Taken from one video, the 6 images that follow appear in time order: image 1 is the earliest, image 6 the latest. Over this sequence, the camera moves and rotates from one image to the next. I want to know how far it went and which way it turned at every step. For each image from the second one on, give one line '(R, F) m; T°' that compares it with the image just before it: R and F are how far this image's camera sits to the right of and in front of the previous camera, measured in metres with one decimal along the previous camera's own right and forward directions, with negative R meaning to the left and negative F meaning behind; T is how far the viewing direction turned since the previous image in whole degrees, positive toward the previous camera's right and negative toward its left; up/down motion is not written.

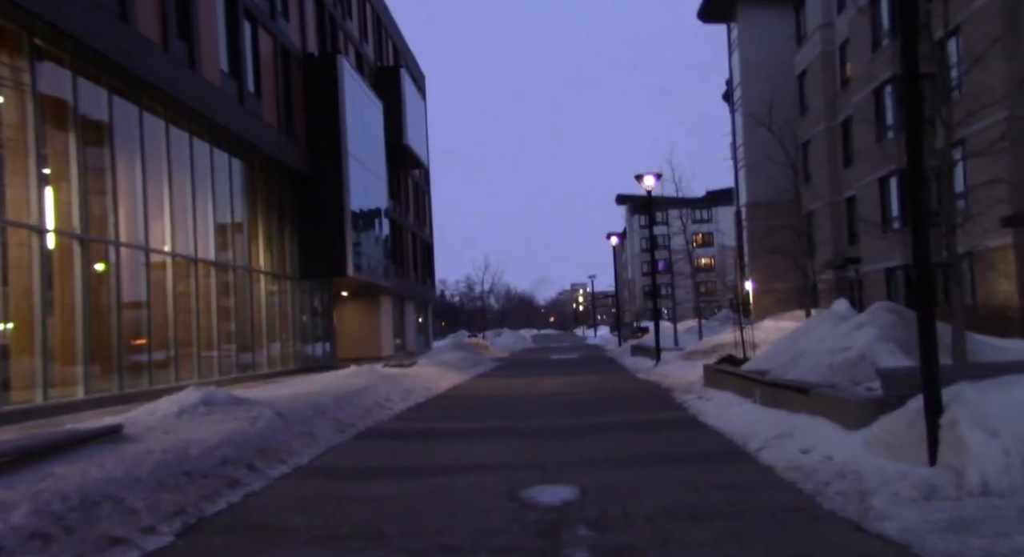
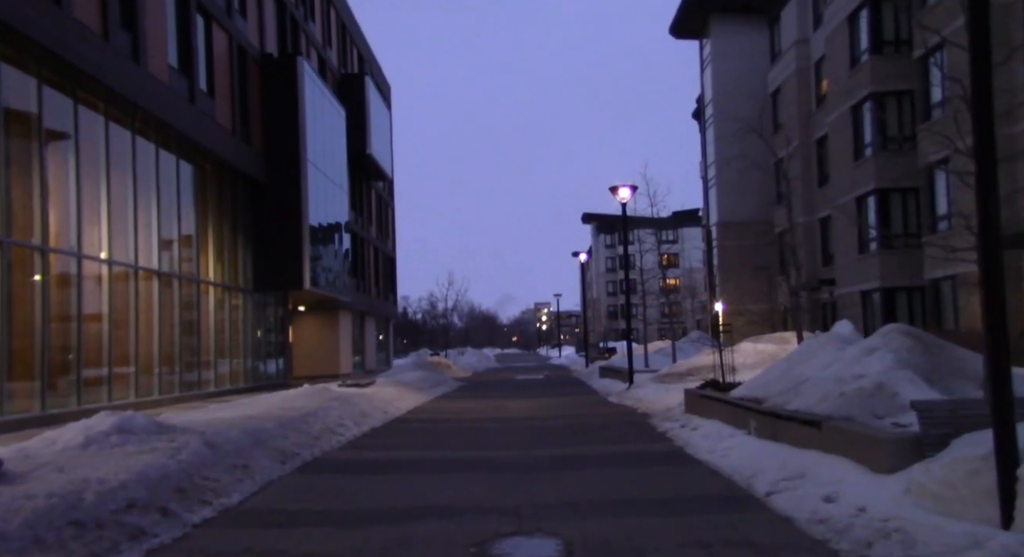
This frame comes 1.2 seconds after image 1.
(-0.1, +1.6) m; +2°
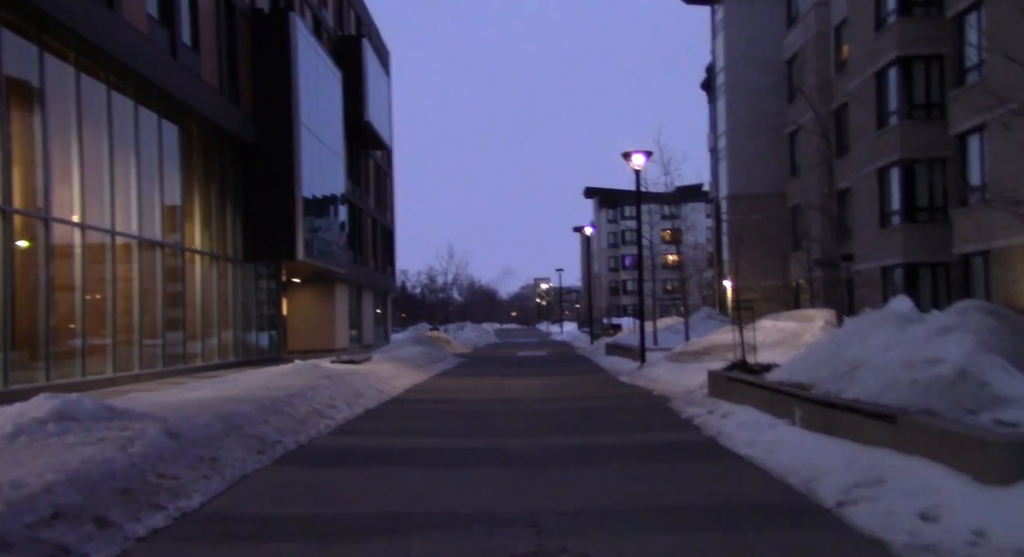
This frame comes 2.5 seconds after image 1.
(-0.2, +1.7) m; 0°
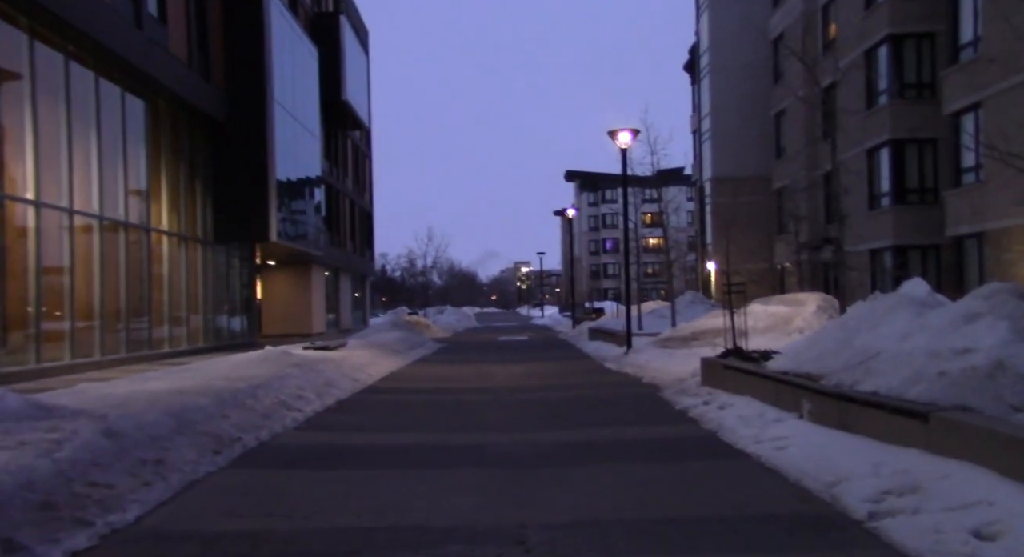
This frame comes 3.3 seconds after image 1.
(0.0, +1.1) m; +1°
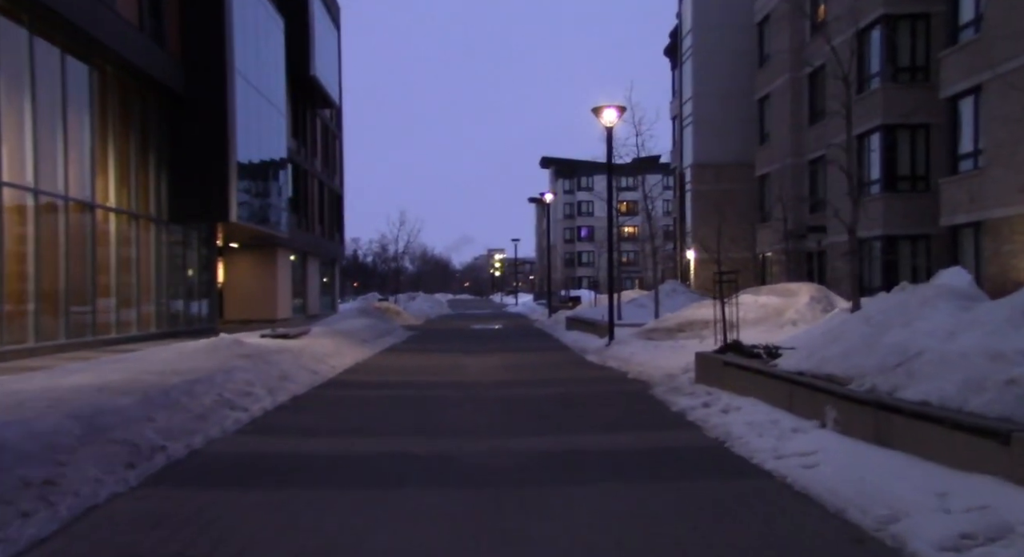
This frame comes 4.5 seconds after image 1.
(0.0, +1.6) m; +1°
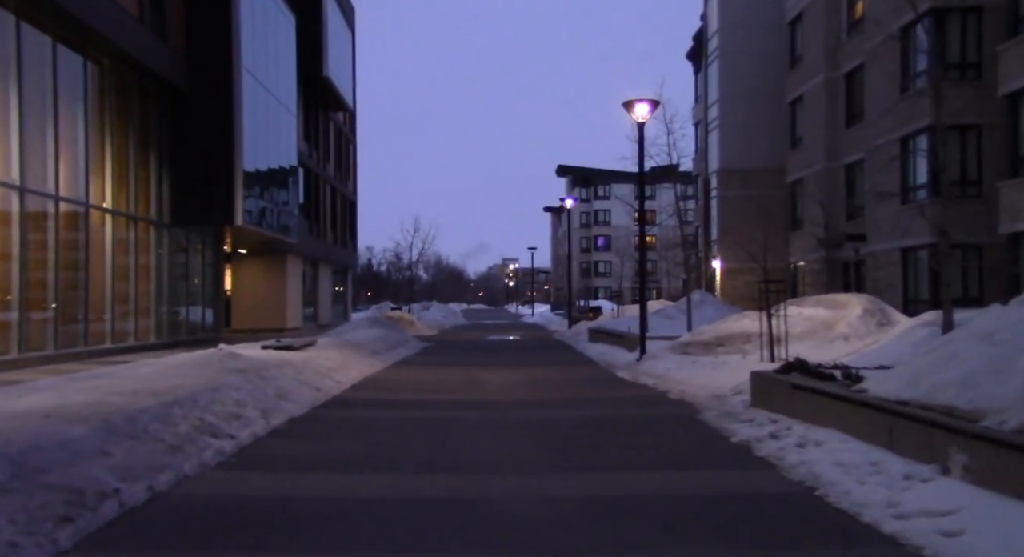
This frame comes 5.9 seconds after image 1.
(-0.2, +1.9) m; -1°
